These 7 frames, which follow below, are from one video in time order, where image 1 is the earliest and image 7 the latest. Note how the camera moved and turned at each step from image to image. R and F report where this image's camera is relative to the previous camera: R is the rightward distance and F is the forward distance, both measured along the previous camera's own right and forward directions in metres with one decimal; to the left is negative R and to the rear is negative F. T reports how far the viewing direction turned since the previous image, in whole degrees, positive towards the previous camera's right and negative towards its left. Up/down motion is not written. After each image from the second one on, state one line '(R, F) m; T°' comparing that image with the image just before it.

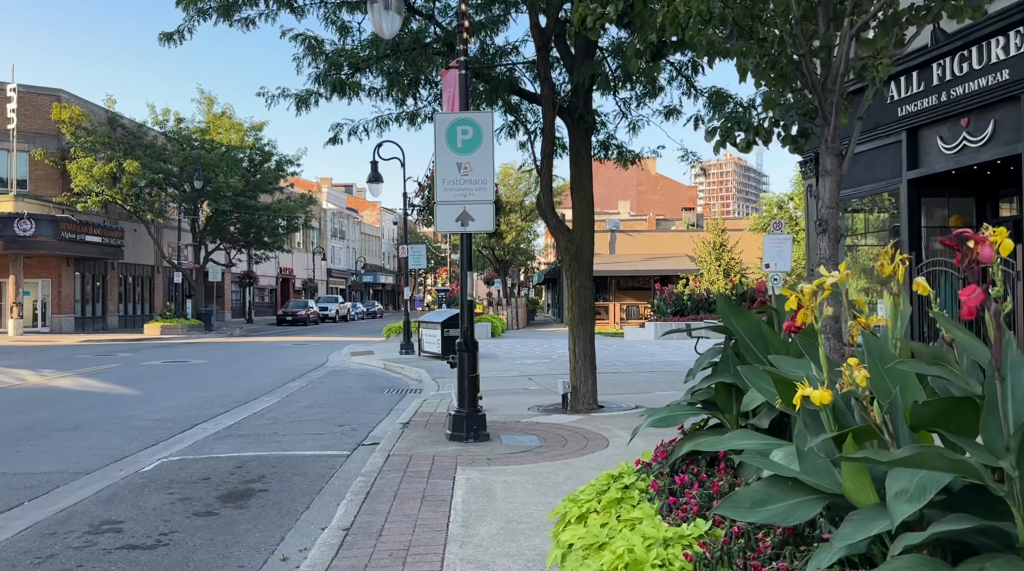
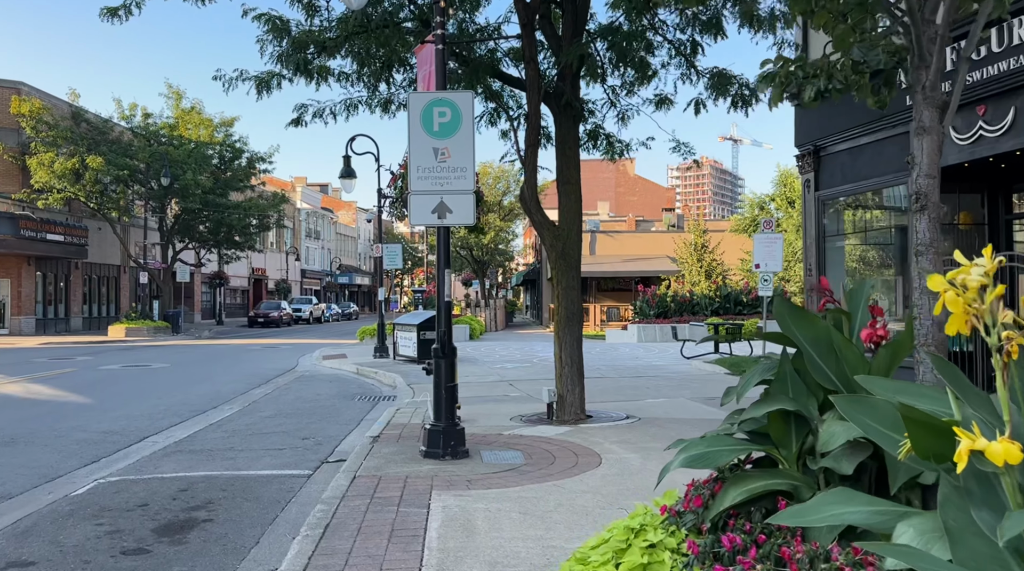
(0.0, +0.9) m; +2°
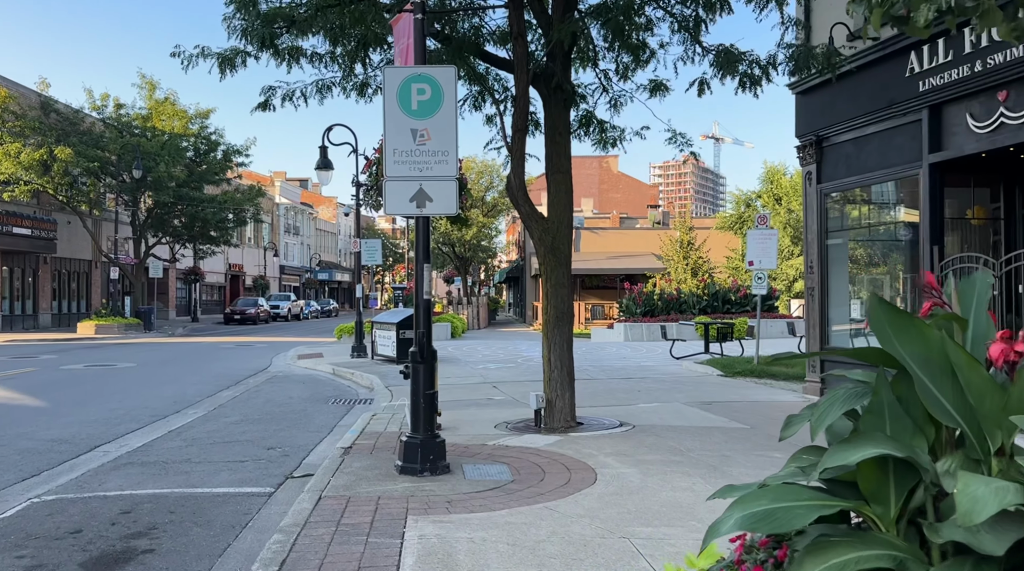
(0.0, +0.8) m; +1°
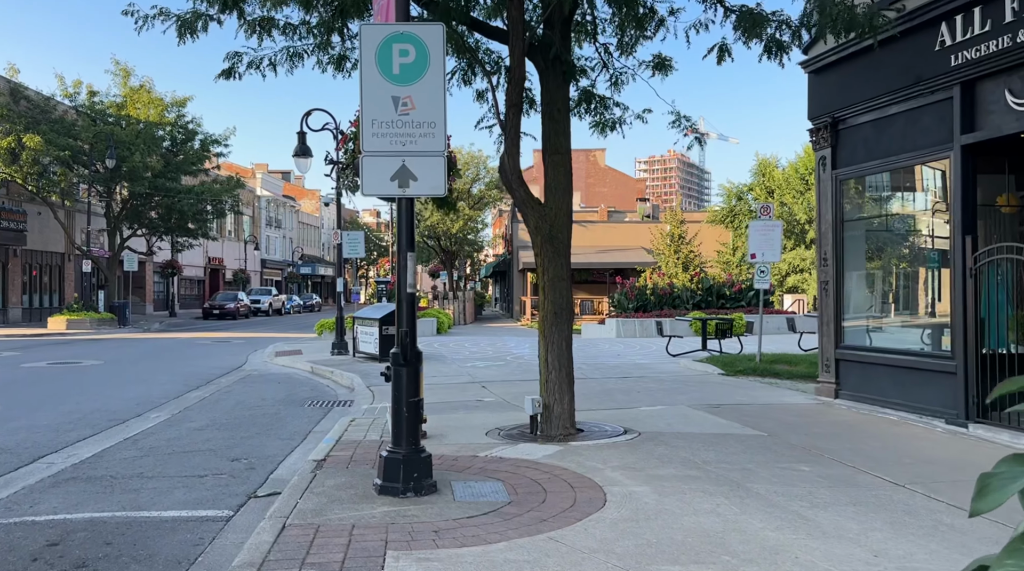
(-0.1, +0.9) m; +1°
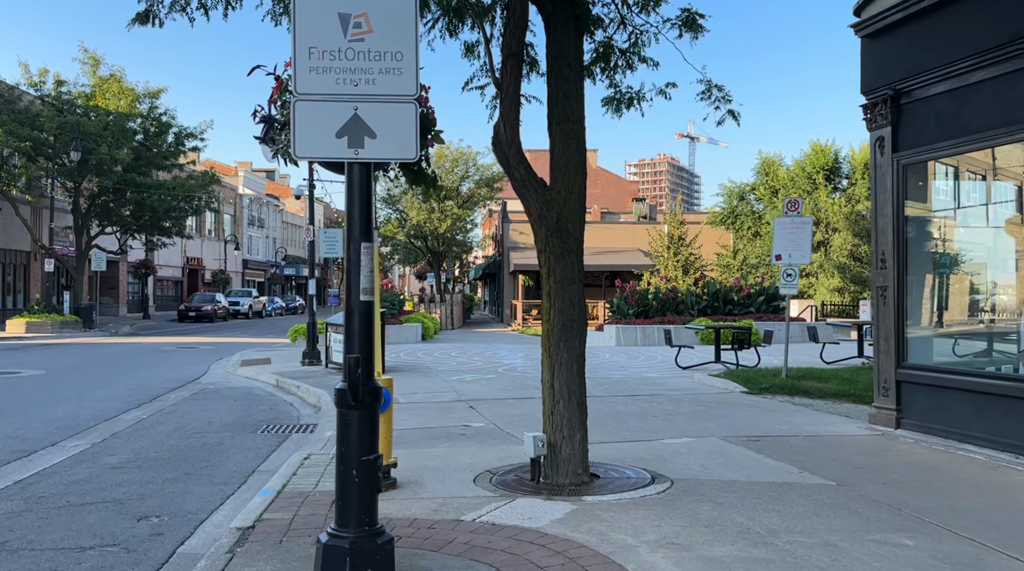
(-0.1, +1.9) m; +1°
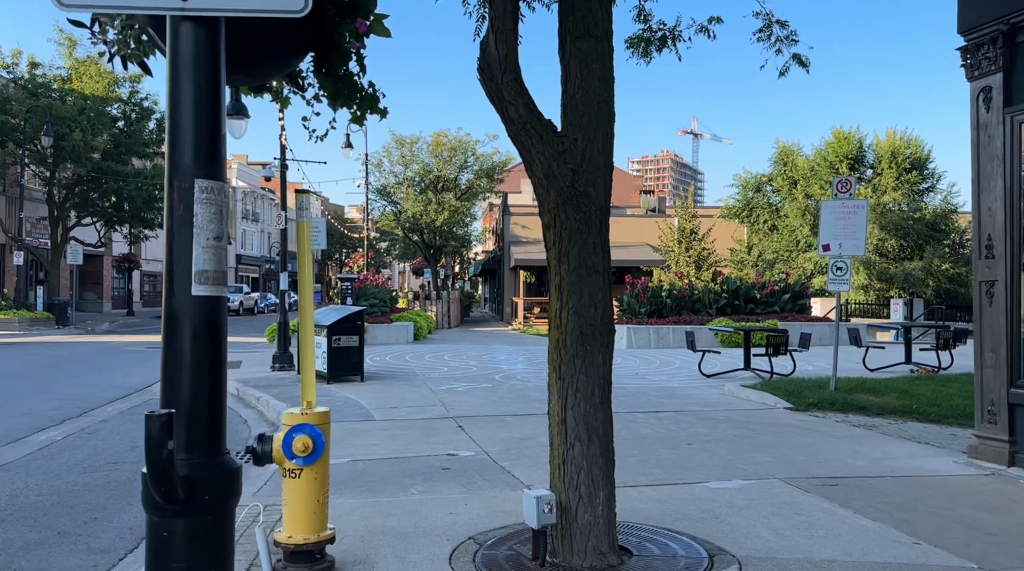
(0.0, +2.1) m; 0°
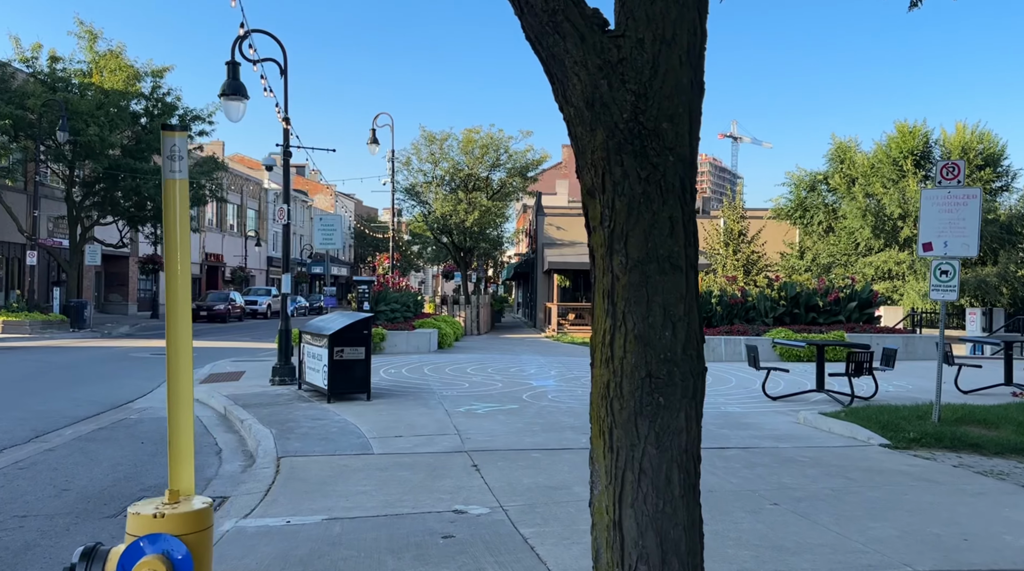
(+0.1, +1.9) m; -2°
